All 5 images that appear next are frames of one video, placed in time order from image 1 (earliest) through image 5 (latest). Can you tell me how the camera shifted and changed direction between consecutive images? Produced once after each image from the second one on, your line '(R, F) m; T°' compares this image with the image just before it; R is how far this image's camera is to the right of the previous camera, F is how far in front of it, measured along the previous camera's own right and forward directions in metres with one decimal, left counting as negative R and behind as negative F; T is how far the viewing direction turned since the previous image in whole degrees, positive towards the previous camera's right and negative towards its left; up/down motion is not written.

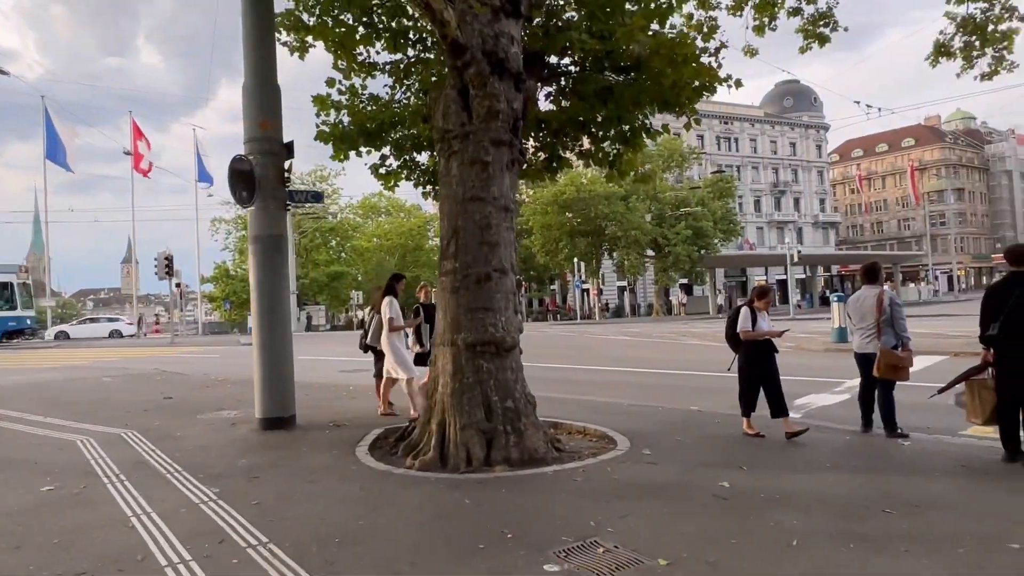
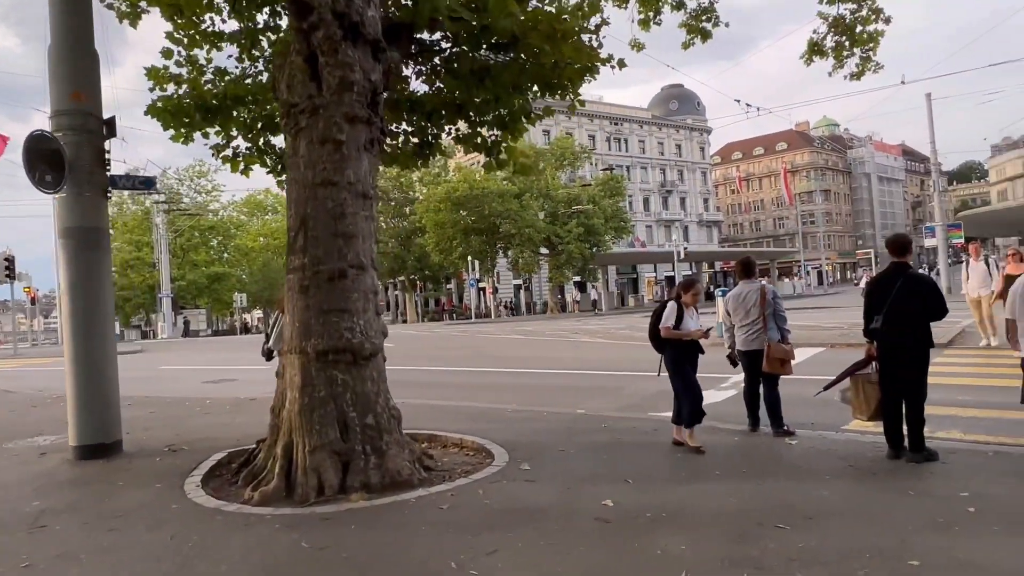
(+0.3, +0.7) m; +8°
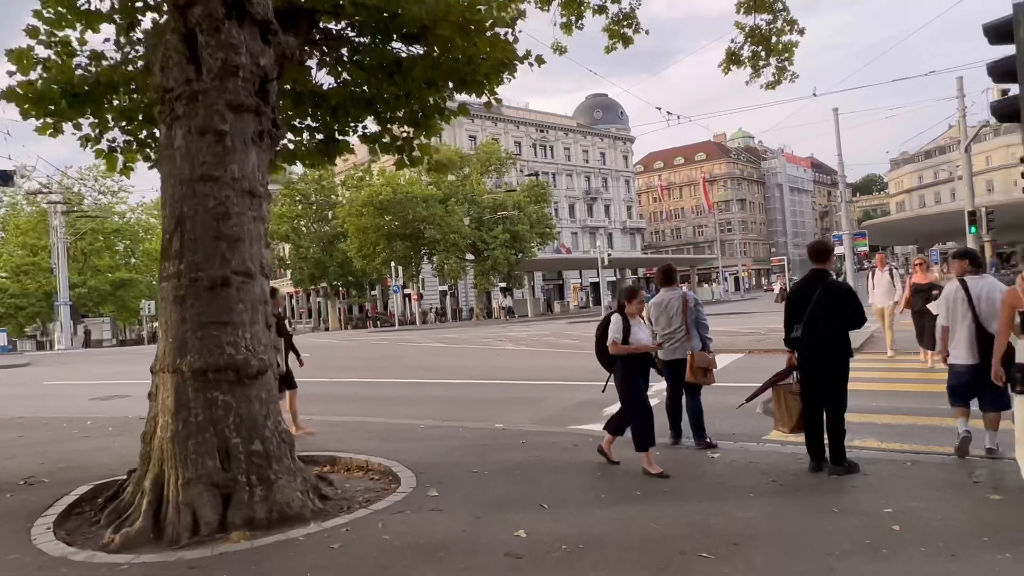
(+0.2, +0.5) m; +6°
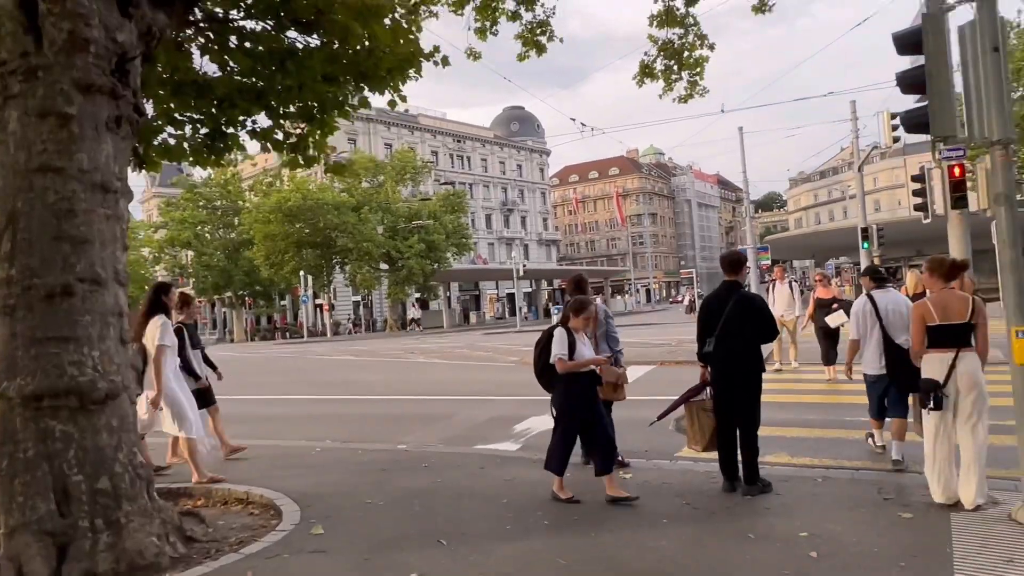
(+0.1, +0.4) m; +7°
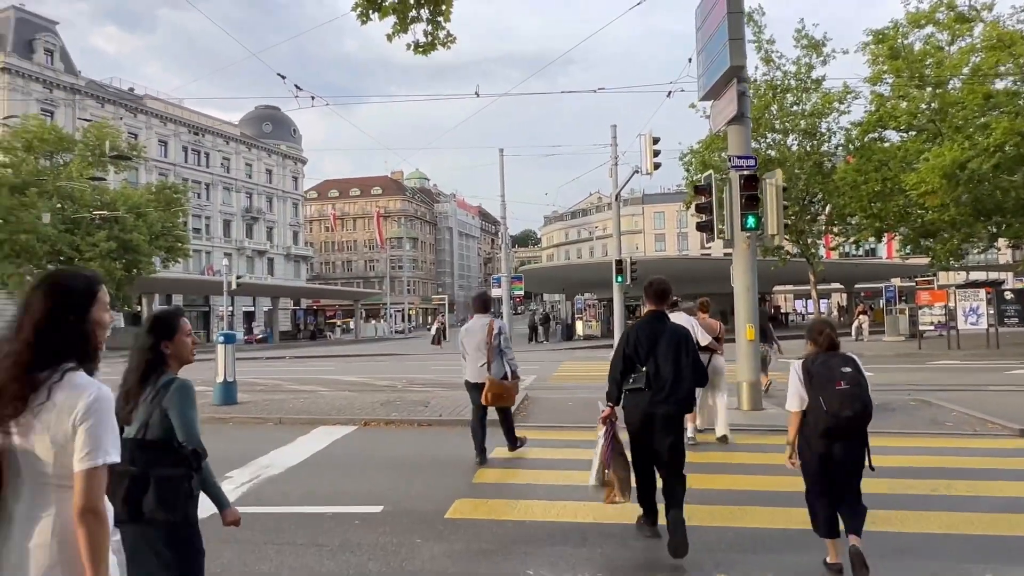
(+1.7, +4.5) m; +20°
